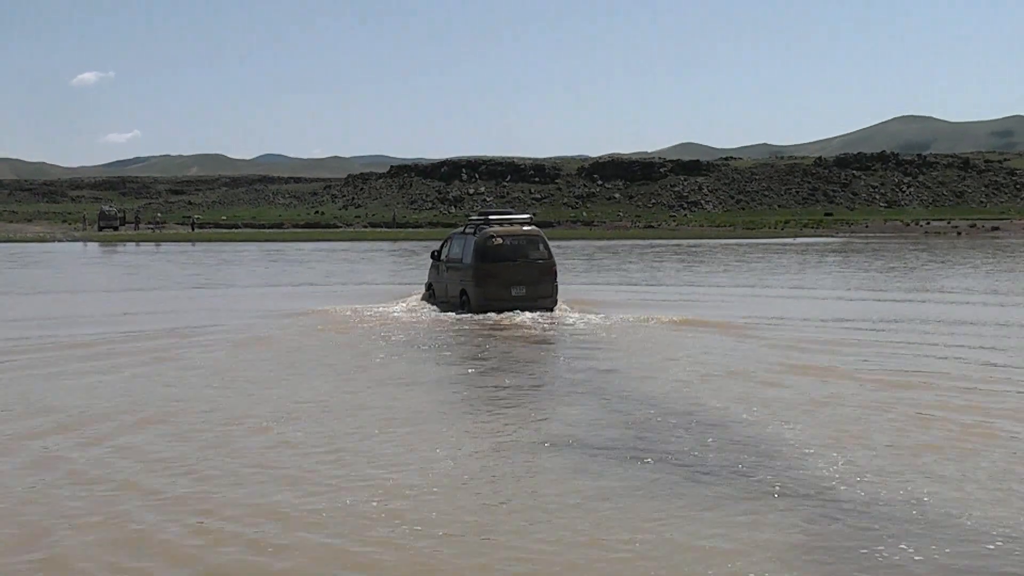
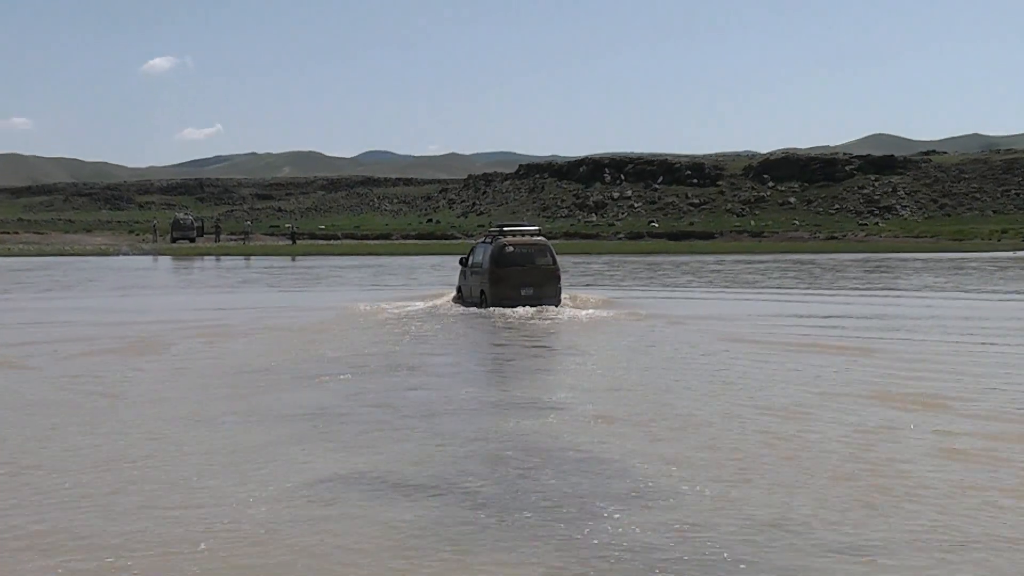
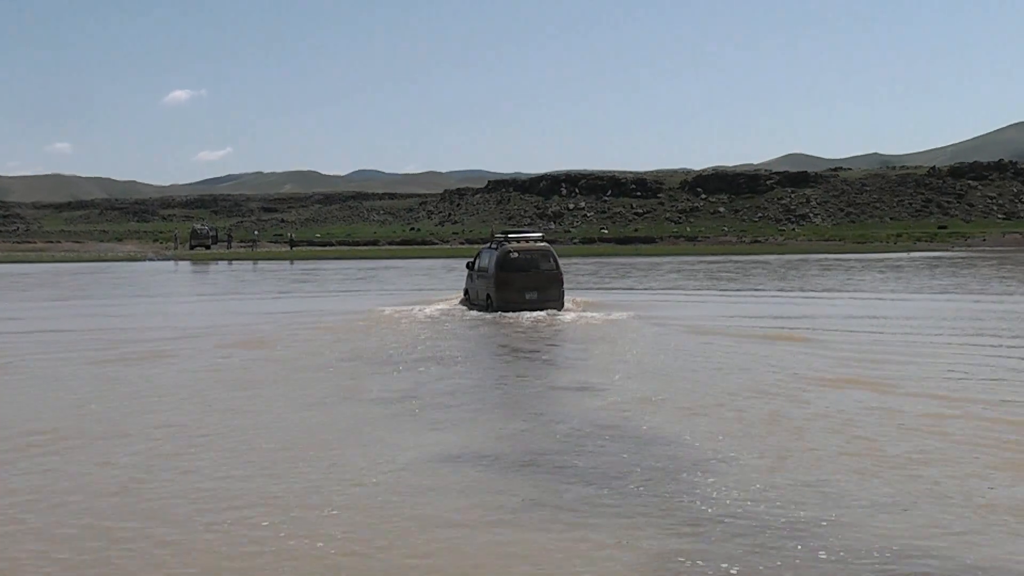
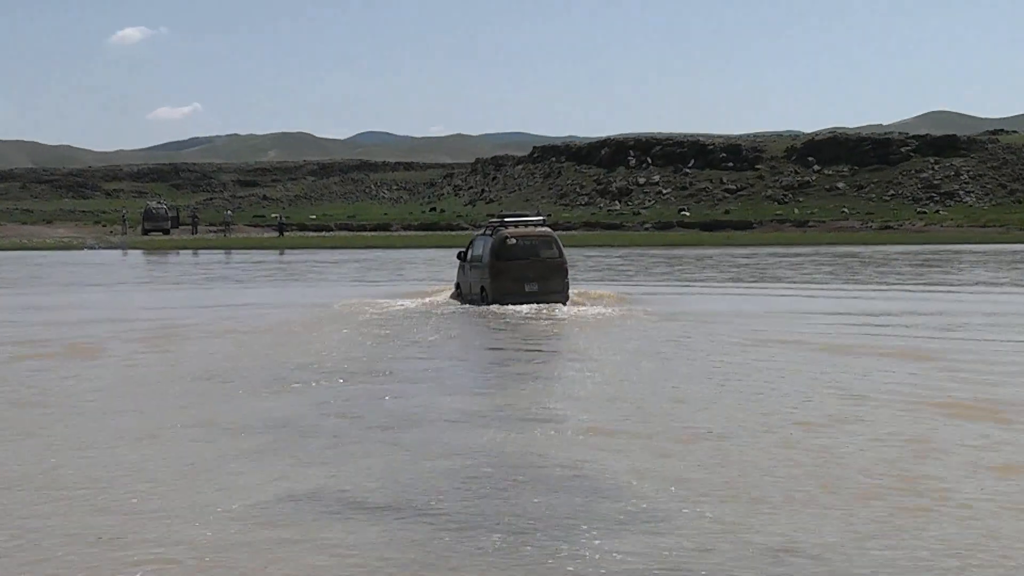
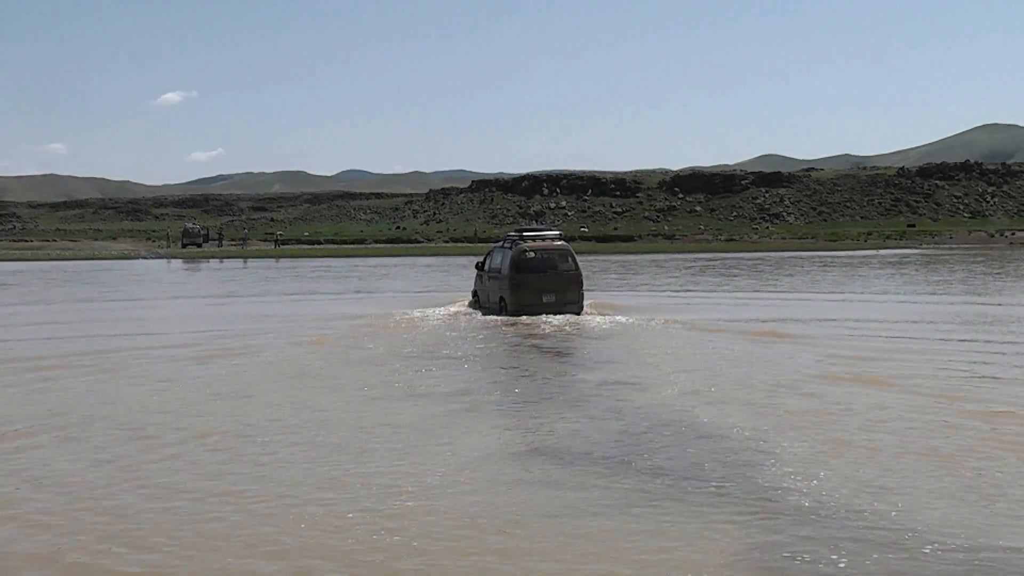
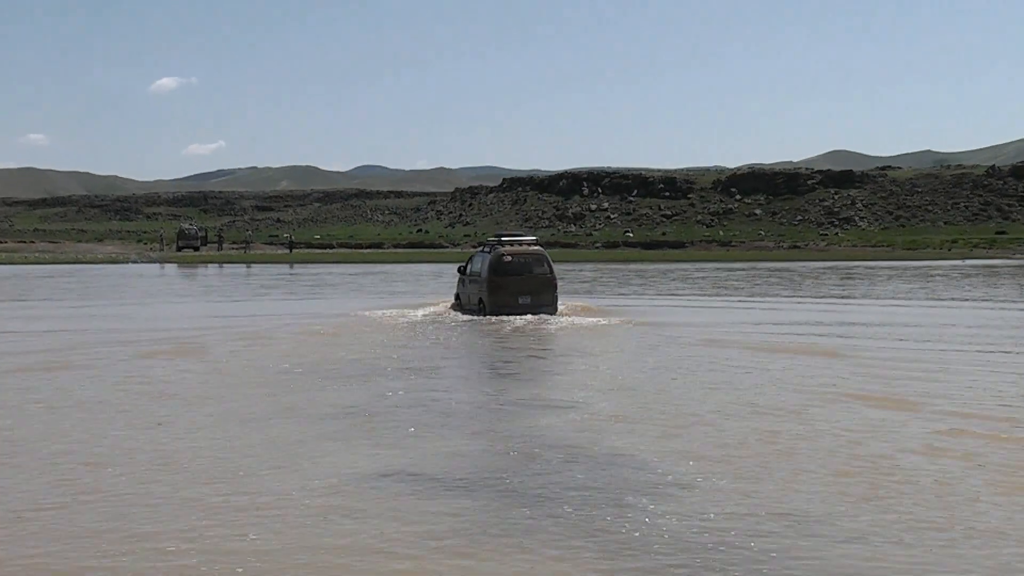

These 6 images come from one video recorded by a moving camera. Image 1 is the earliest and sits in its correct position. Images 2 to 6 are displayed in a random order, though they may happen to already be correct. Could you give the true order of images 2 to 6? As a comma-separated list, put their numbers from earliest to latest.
5, 3, 6, 2, 4
